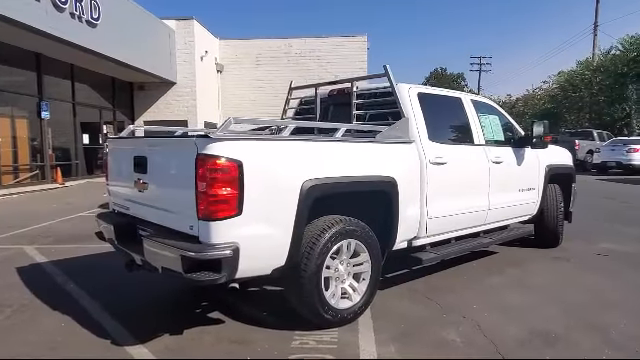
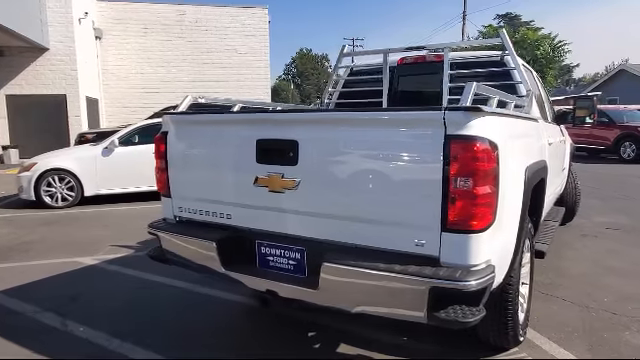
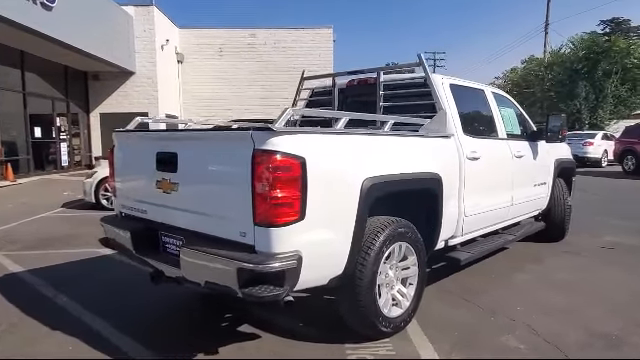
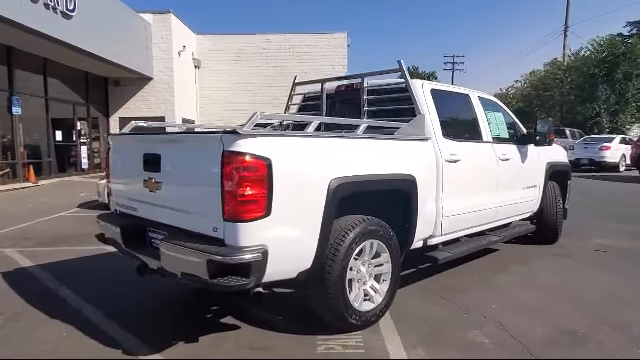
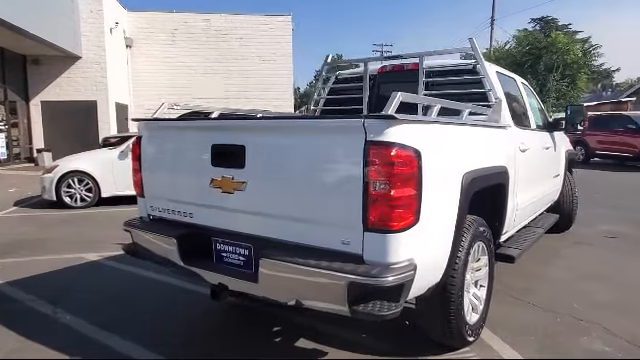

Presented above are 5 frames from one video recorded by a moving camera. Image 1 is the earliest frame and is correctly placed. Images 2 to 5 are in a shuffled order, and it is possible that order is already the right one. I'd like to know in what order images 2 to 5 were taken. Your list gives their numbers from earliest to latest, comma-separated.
4, 3, 5, 2
